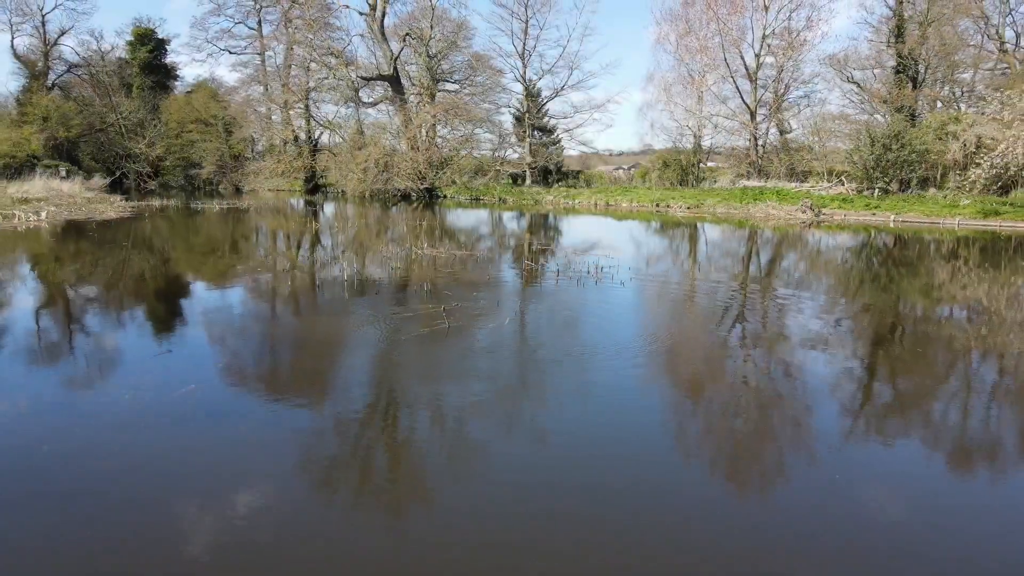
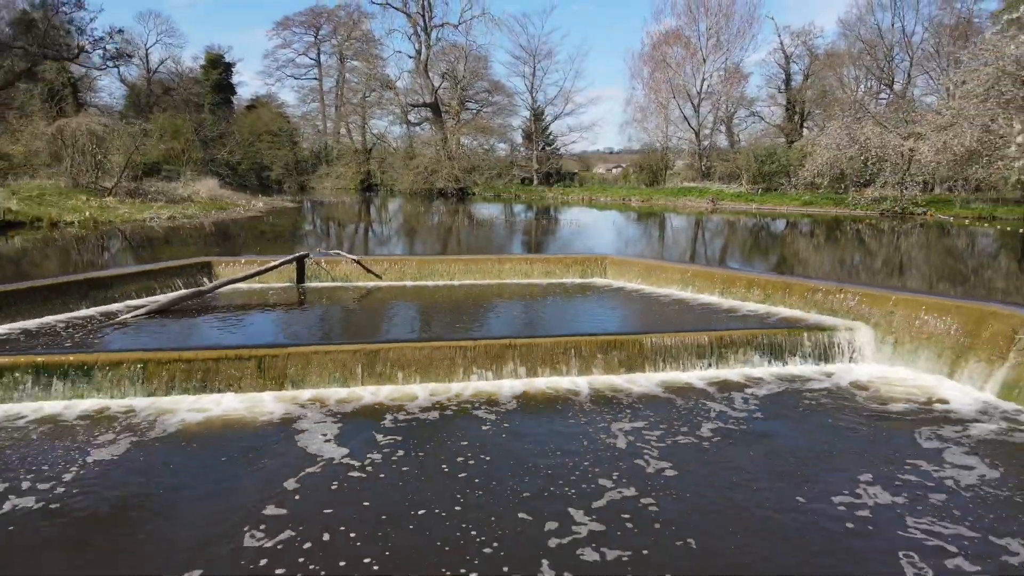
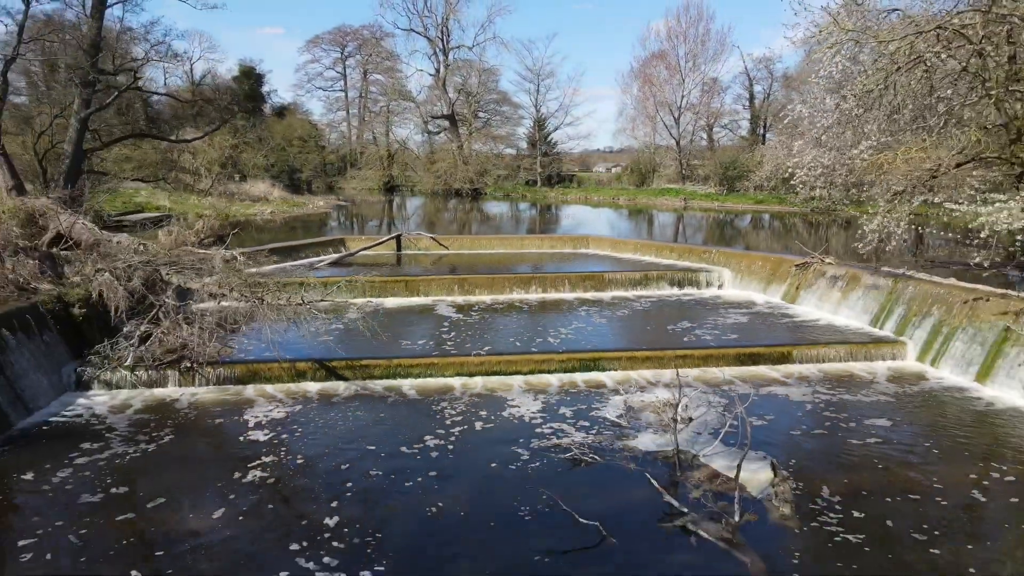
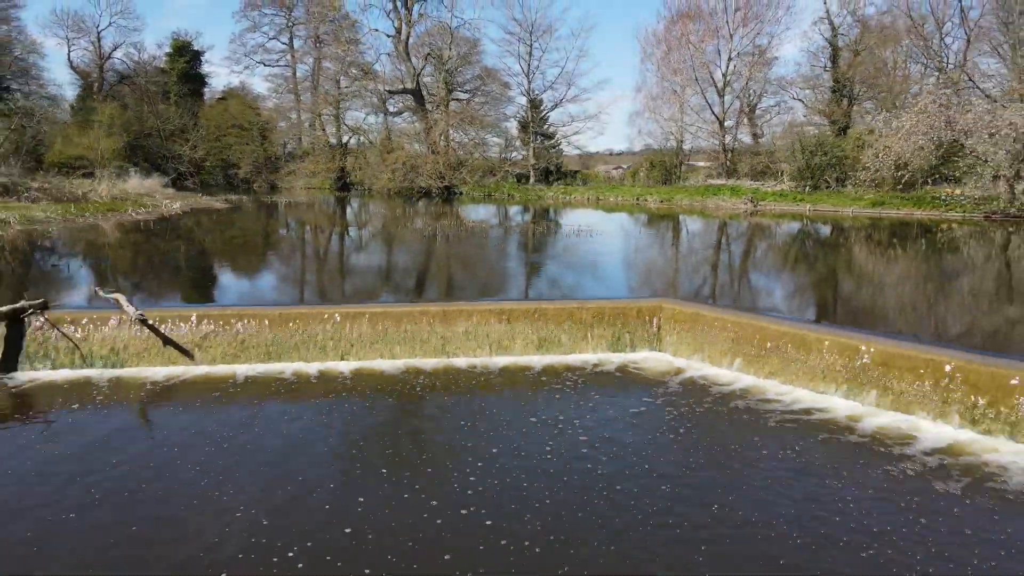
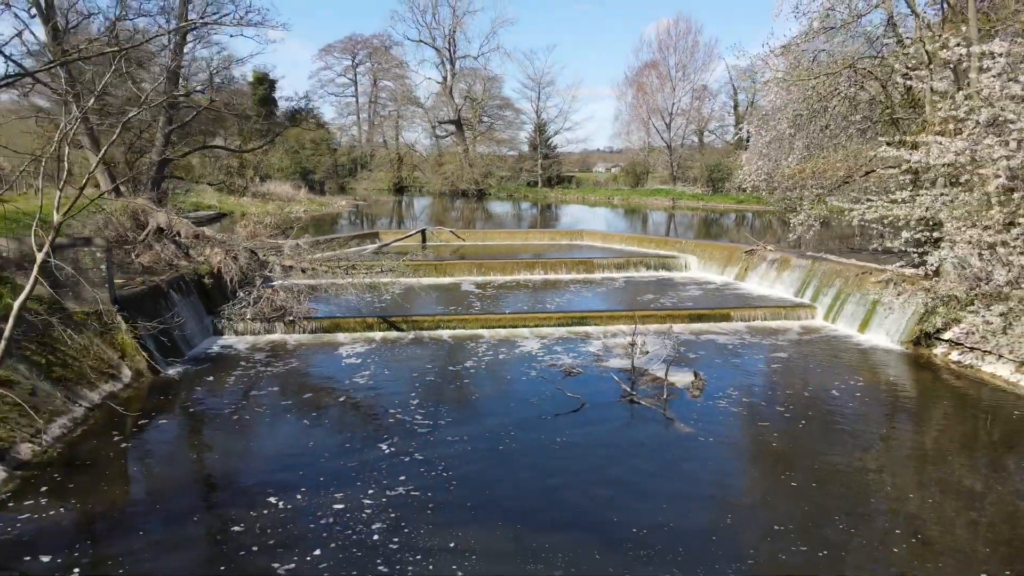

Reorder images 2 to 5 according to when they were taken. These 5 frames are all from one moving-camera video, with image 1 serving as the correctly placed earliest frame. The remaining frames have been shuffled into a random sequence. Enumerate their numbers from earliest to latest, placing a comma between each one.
4, 2, 3, 5
